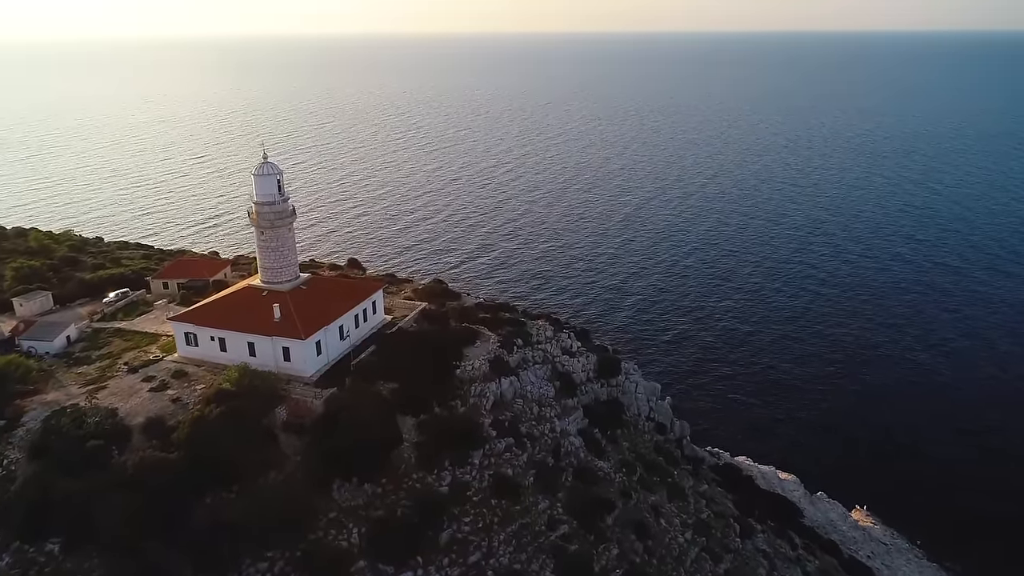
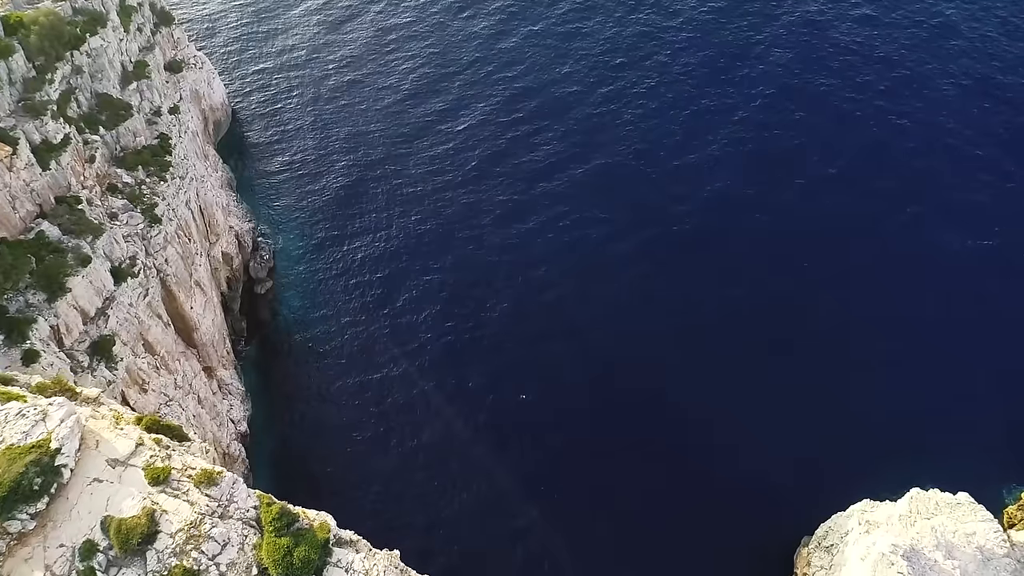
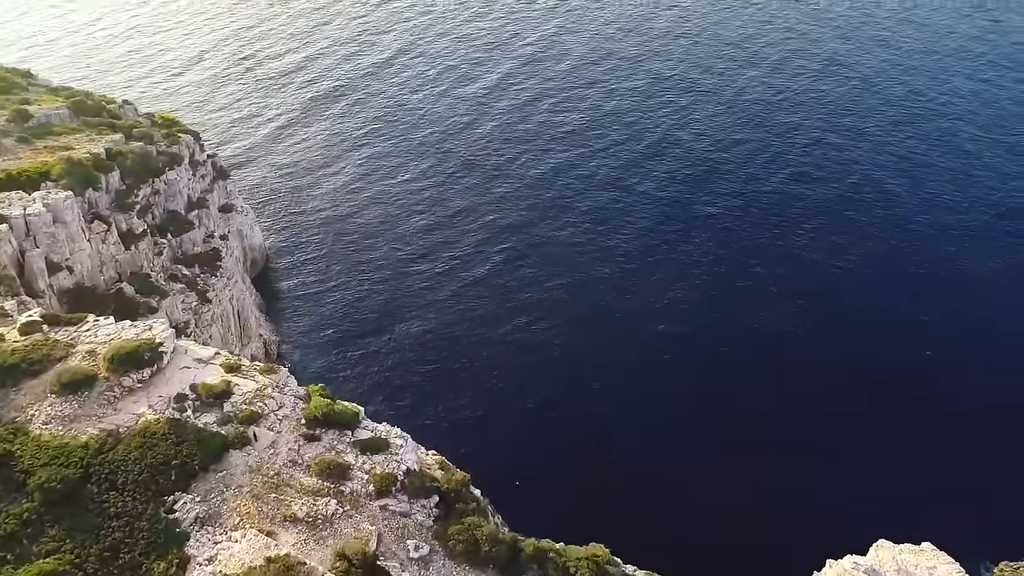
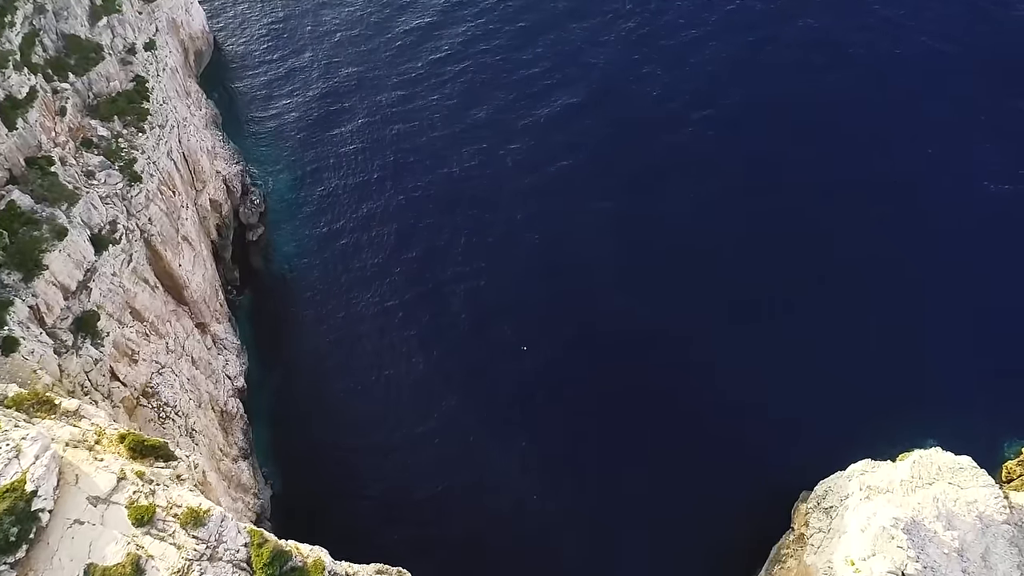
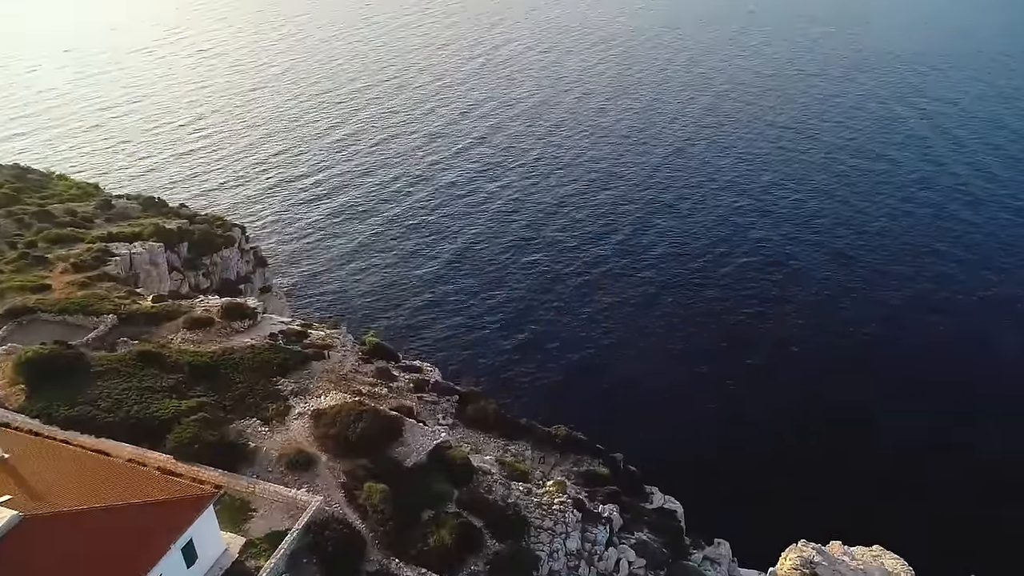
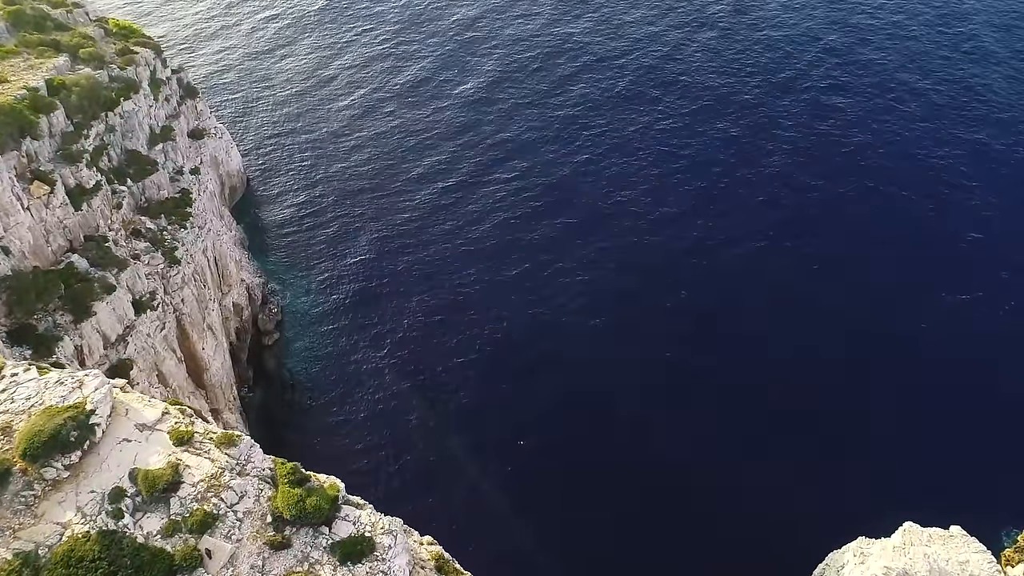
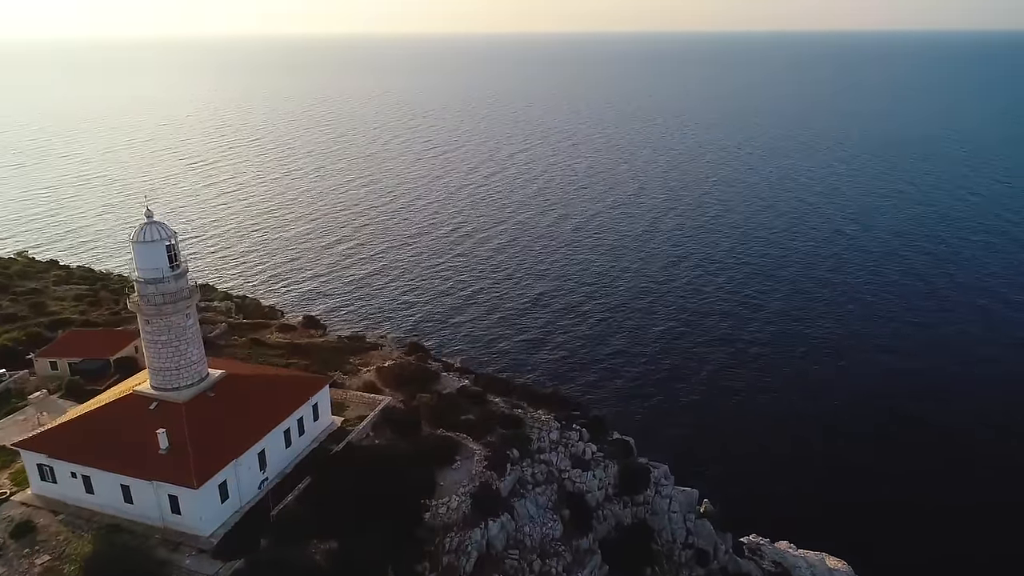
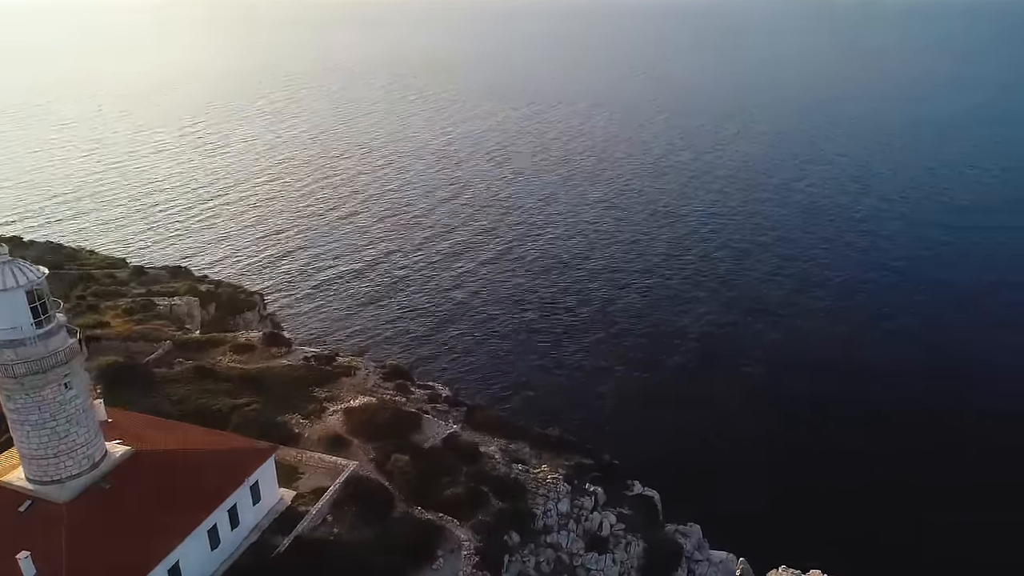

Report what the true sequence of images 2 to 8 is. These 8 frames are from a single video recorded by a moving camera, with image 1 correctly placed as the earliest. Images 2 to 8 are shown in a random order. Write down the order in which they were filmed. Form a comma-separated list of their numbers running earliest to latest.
7, 8, 5, 3, 6, 2, 4
